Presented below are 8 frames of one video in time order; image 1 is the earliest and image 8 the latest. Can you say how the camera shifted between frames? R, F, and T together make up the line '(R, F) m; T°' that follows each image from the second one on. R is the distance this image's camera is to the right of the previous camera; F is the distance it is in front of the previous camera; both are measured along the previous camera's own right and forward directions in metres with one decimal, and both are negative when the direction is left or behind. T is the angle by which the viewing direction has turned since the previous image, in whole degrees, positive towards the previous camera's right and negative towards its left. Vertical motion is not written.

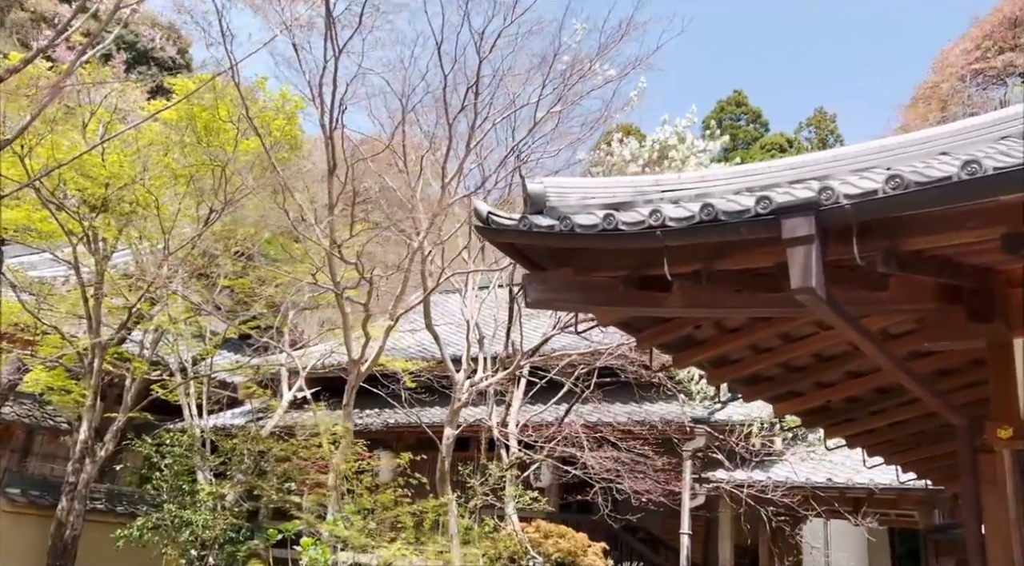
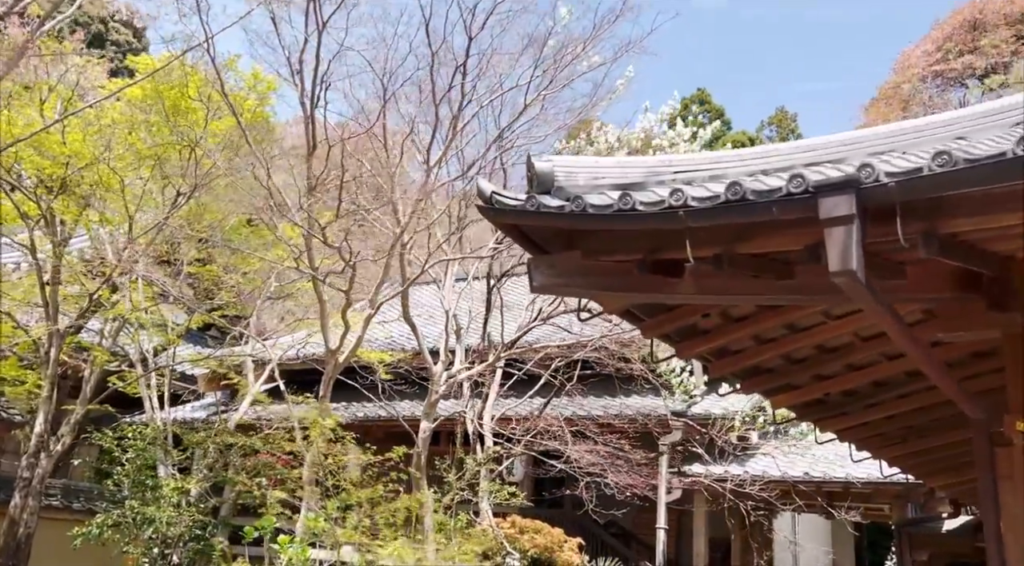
(-0.2, +0.2) m; +3°
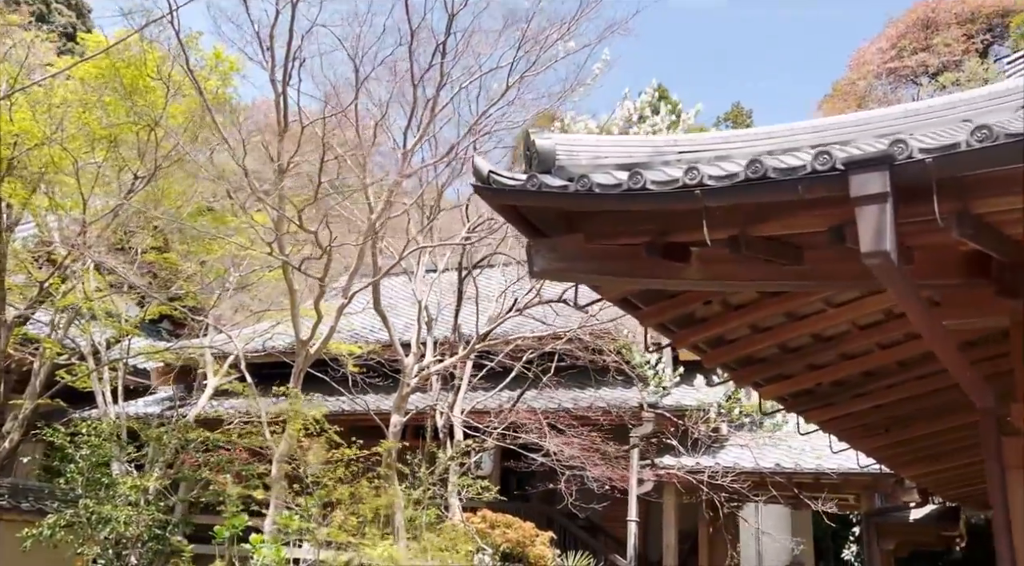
(-0.2, +0.2) m; +3°
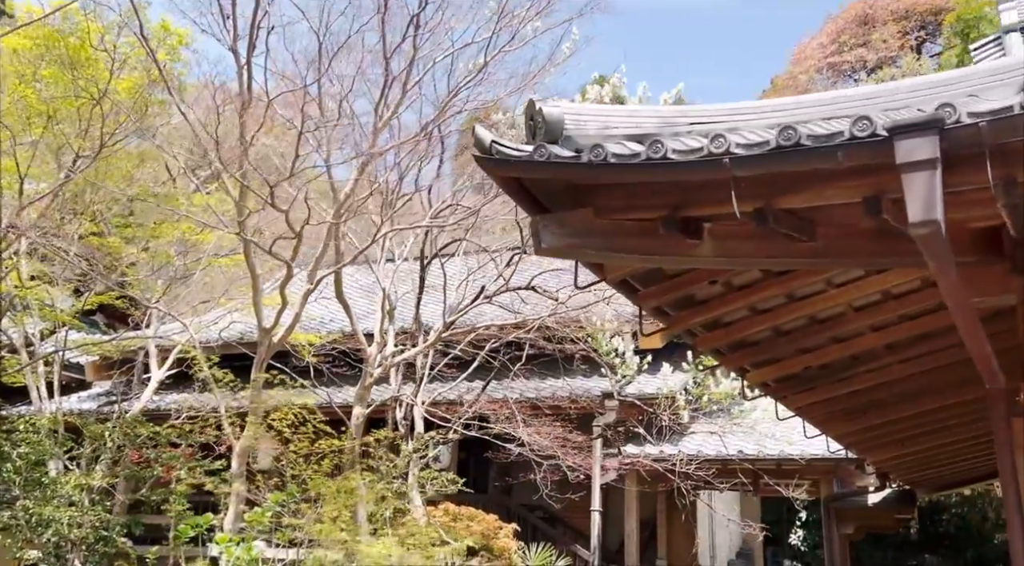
(-0.3, +0.2) m; +4°
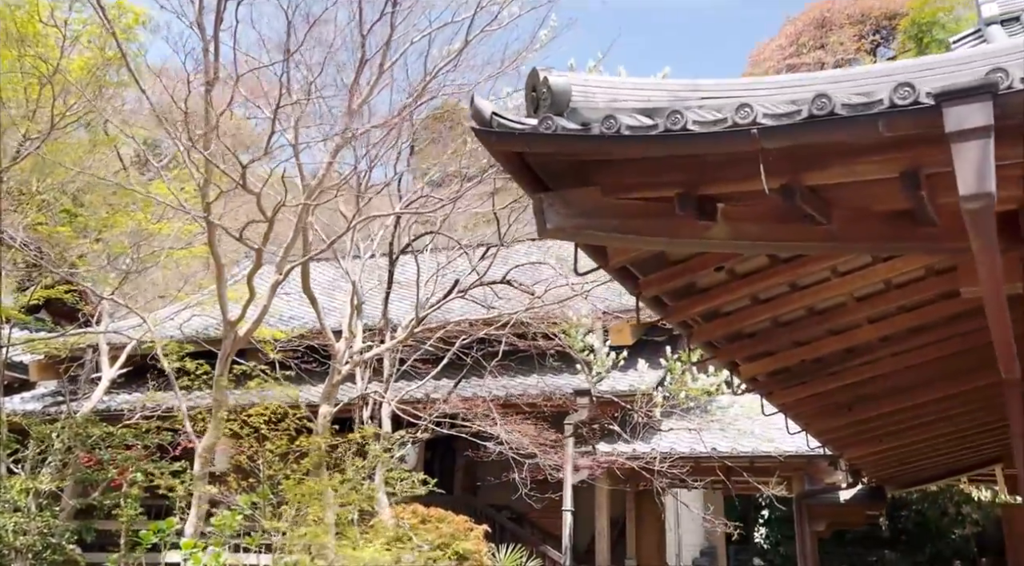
(-0.2, +0.3) m; +3°
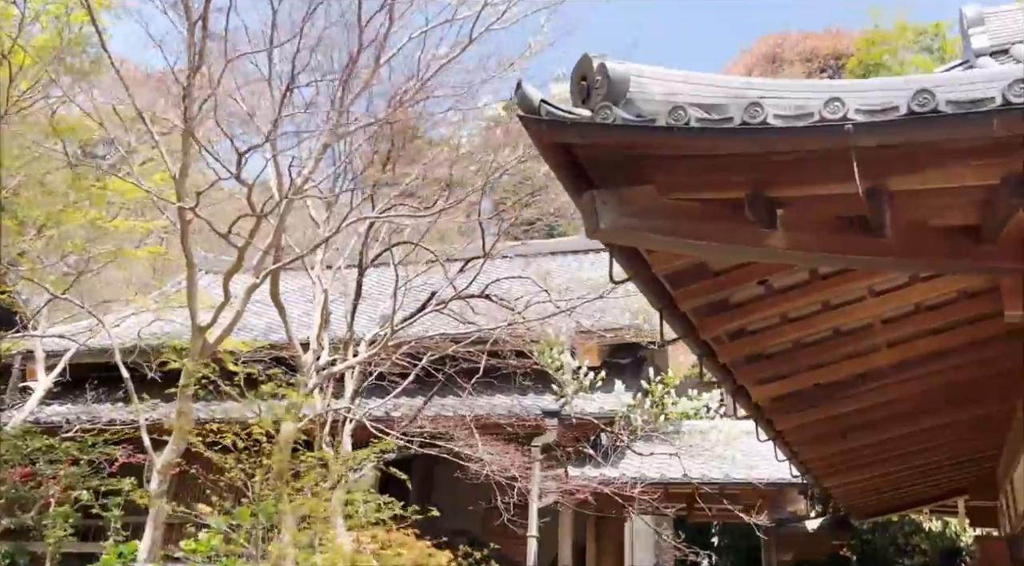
(-0.3, +0.3) m; +4°
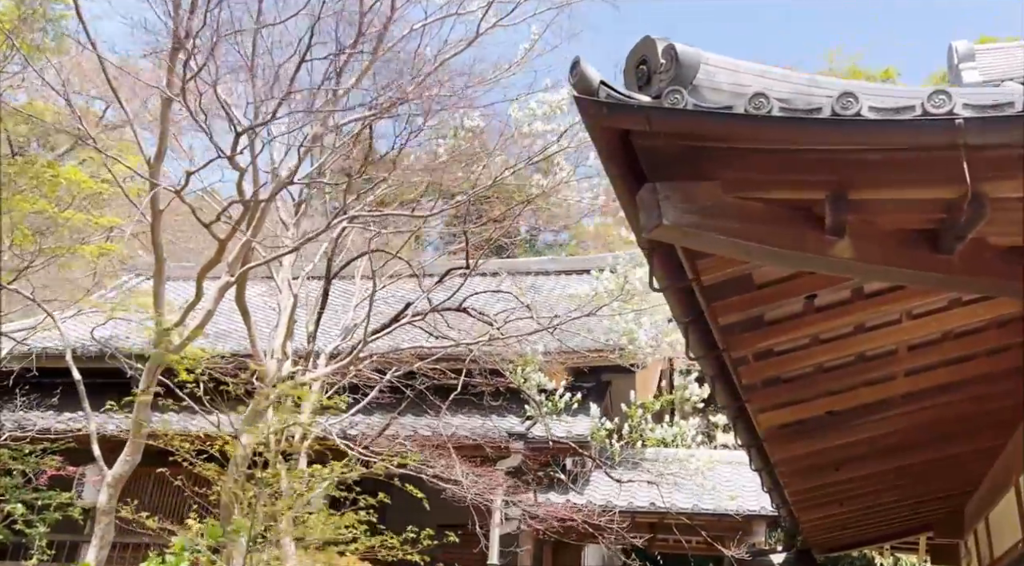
(-0.3, +0.3) m; +4°
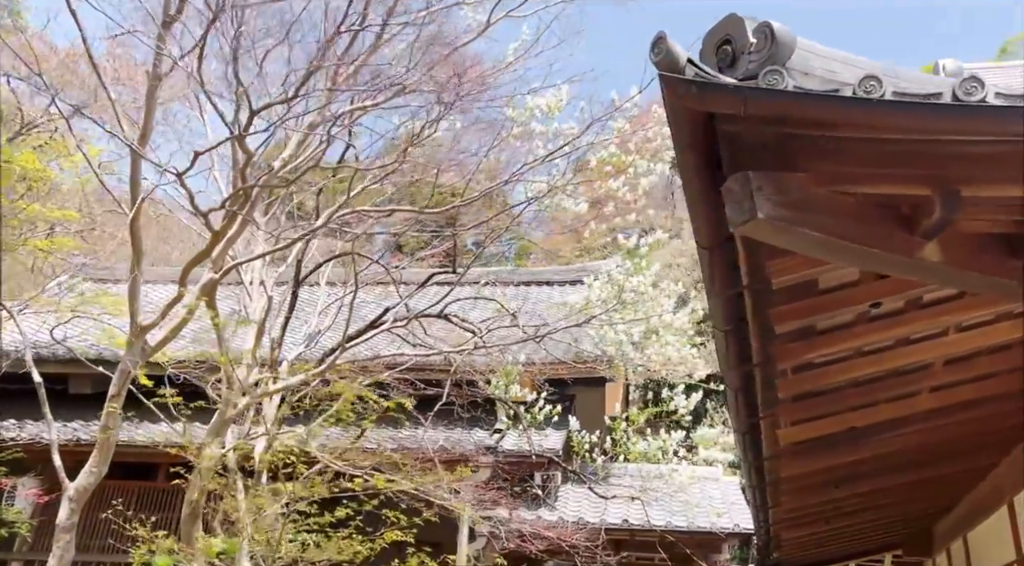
(-0.3, +0.3) m; +4°
